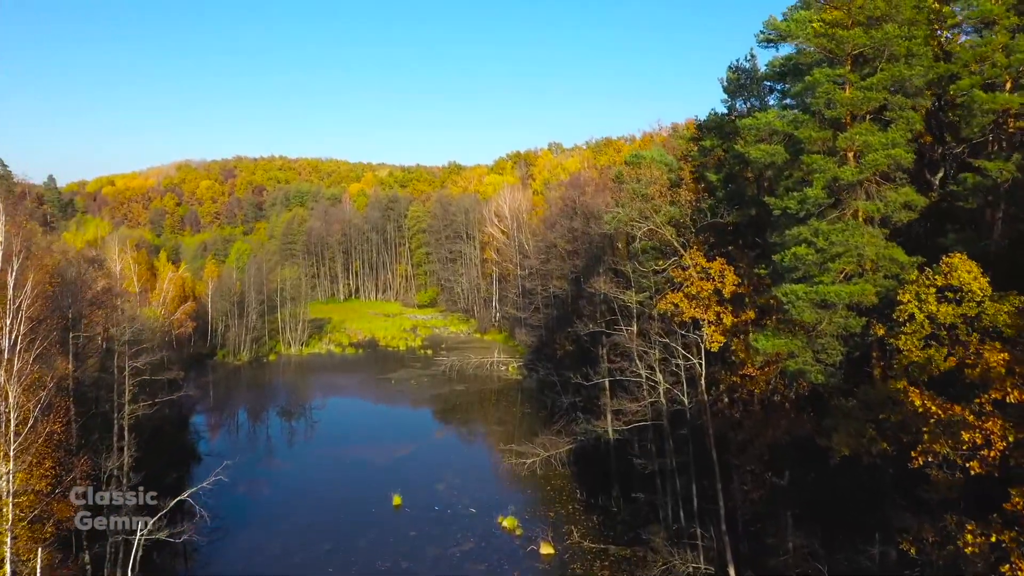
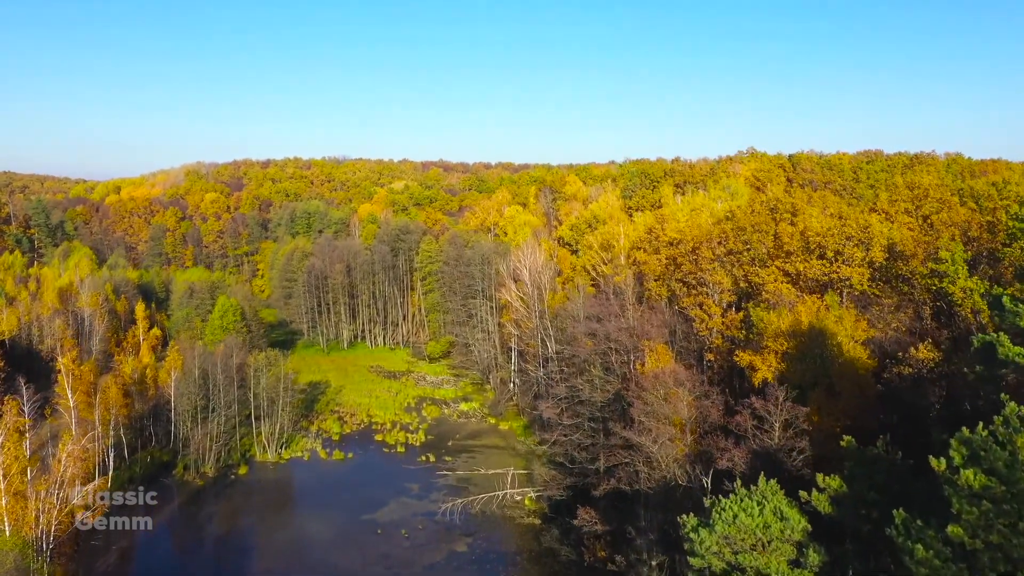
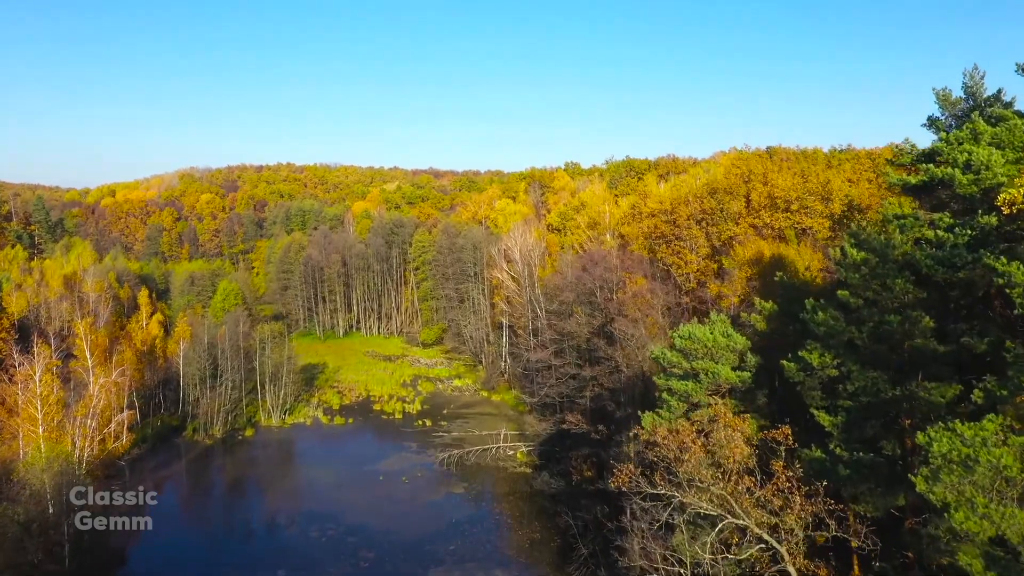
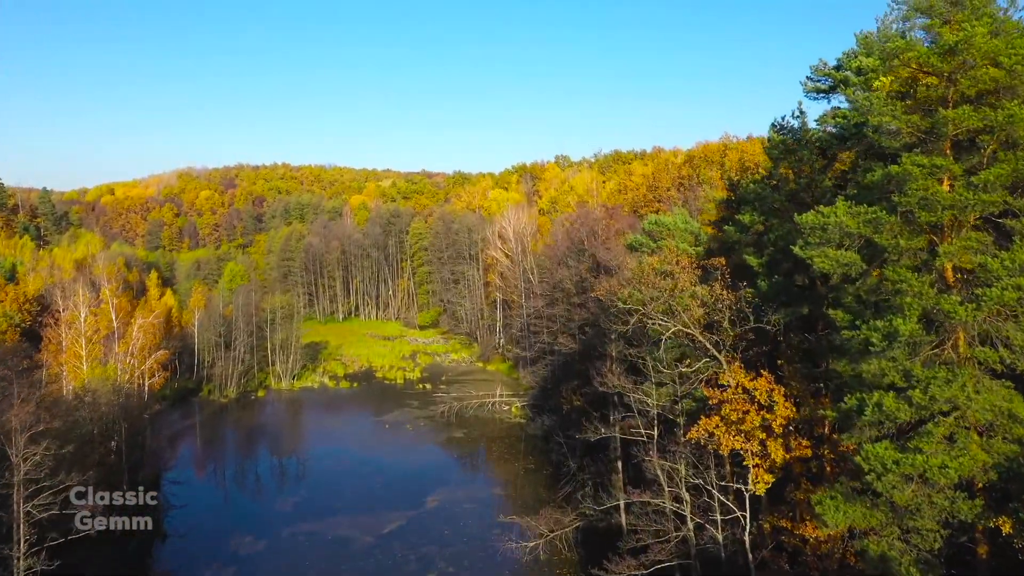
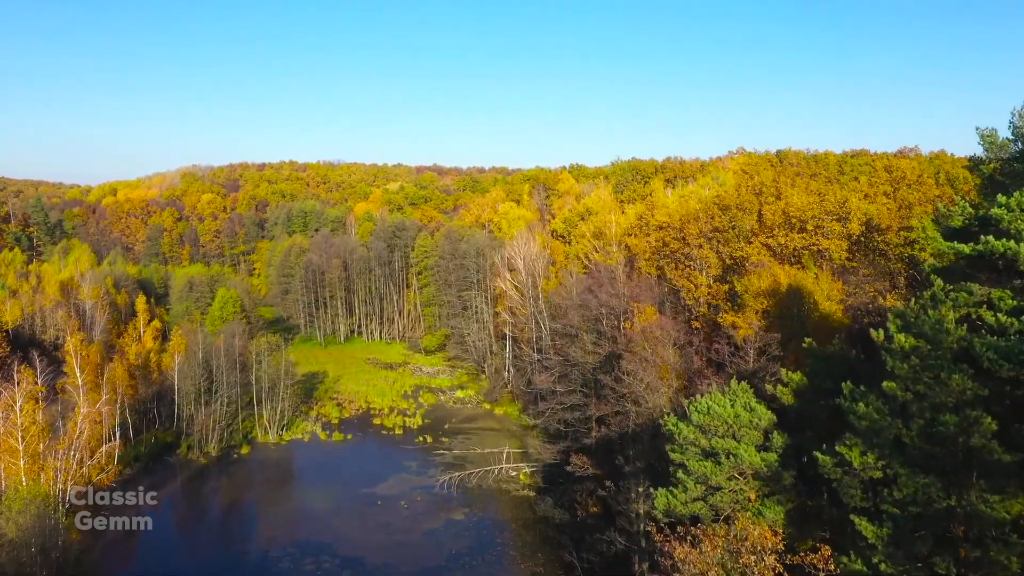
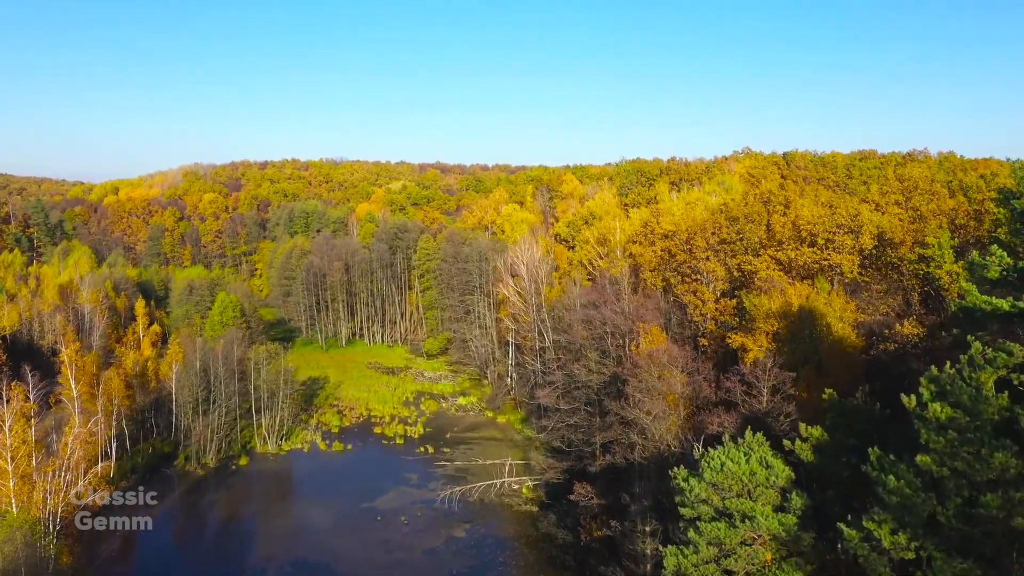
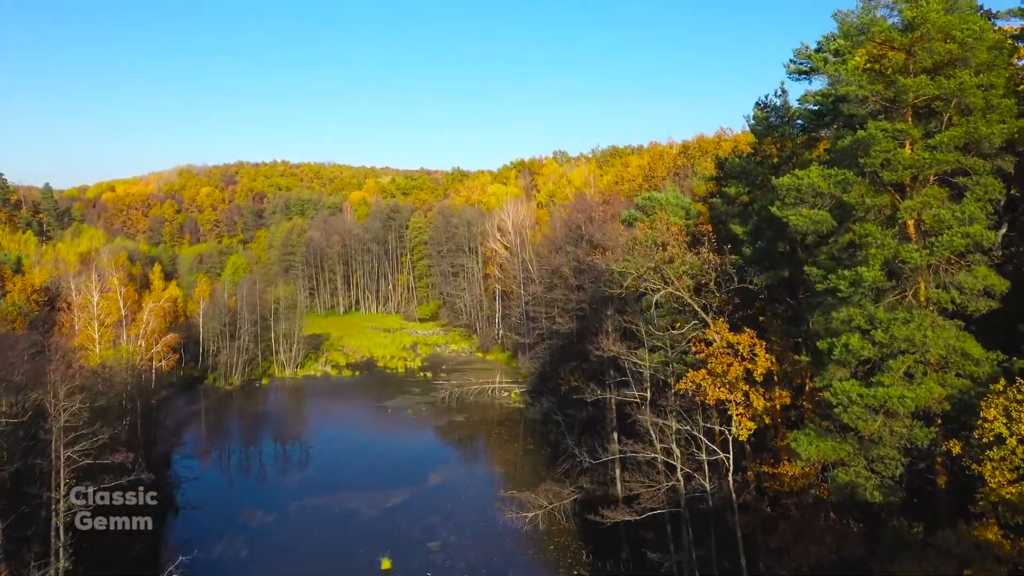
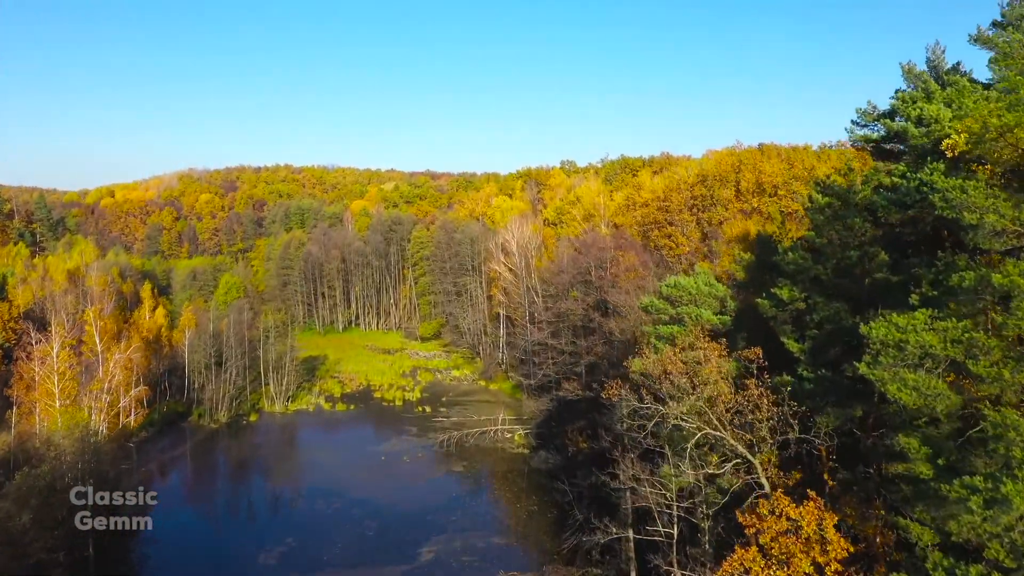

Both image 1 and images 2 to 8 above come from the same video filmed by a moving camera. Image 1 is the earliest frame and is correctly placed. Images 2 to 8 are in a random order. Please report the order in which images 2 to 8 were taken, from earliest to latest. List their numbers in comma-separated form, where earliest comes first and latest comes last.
7, 4, 8, 3, 5, 6, 2
